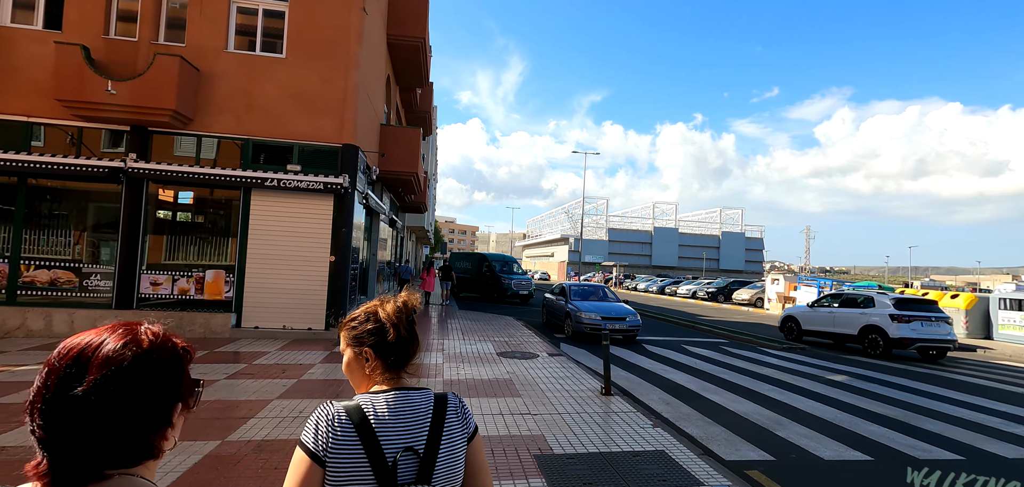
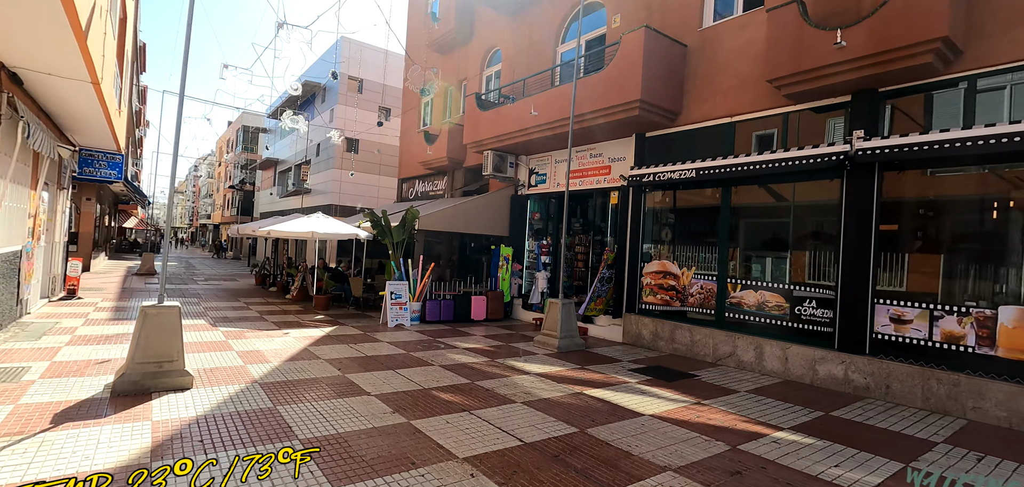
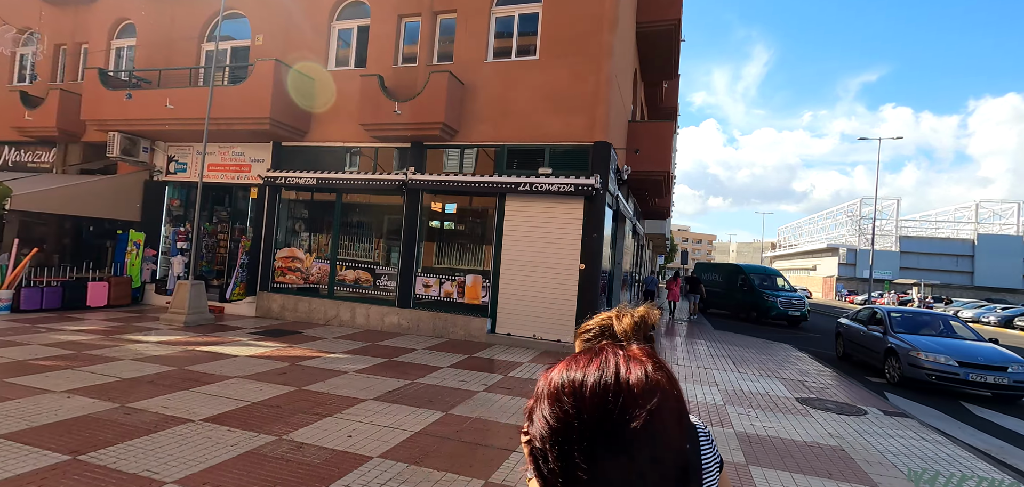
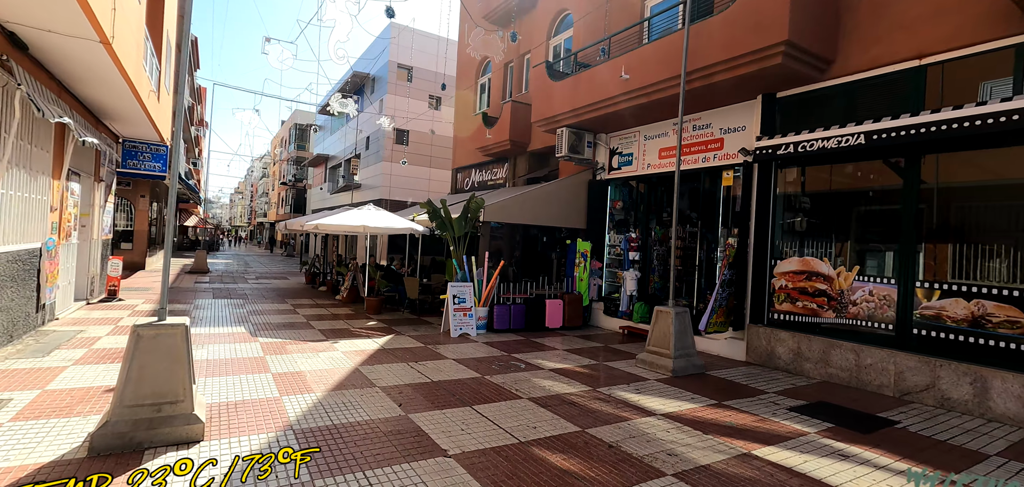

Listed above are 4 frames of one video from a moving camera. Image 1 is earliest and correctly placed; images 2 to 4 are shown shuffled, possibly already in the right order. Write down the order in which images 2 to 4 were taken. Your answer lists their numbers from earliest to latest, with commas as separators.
3, 2, 4
